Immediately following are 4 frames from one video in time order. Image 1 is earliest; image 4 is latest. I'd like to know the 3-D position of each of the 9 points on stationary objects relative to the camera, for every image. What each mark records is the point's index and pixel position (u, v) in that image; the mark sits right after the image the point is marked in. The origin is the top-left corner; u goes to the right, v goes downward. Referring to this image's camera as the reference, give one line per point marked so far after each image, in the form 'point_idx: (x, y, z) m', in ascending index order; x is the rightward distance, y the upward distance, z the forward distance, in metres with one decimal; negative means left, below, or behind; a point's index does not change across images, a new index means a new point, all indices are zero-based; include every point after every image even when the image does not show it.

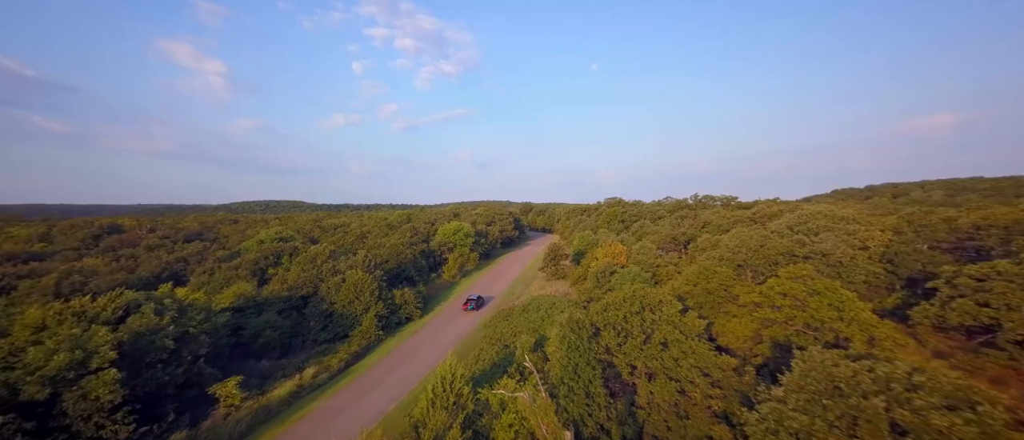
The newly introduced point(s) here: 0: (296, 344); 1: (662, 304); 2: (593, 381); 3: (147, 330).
0: (-10.1, -5.8, +18.2) m
1: (+4.2, -2.3, +10.7) m
2: (+1.9, -3.8, +9.1) m
3: (-10.7, -3.2, +11.4) m
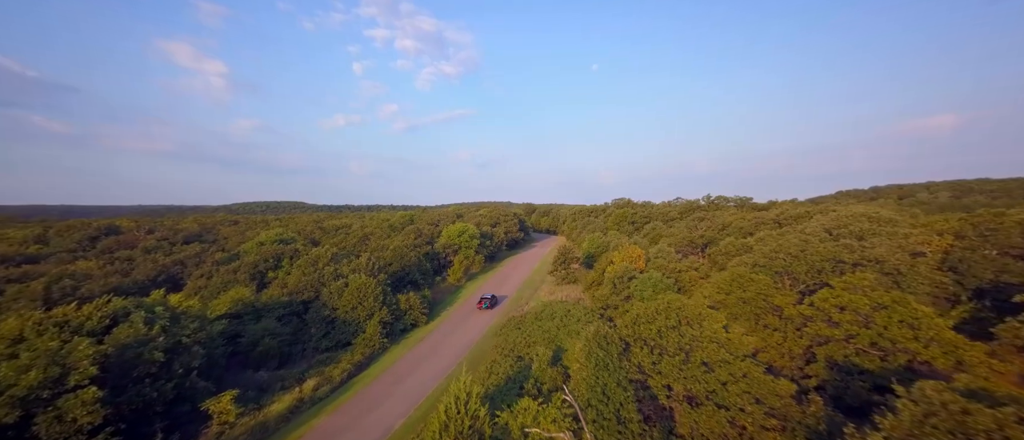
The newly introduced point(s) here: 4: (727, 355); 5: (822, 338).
0: (-9.5, -5.9, +17.2) m
1: (+4.7, -2.4, +9.6) m
2: (+2.4, -3.8, +8.1) m
3: (-10.2, -3.3, +10.5) m
4: (+4.5, -2.8, +8.2) m
5: (+6.9, -2.7, +8.8) m
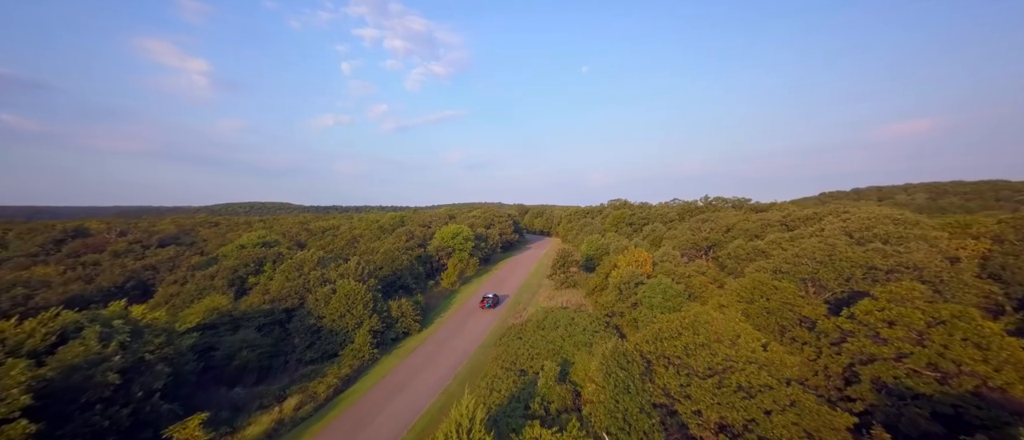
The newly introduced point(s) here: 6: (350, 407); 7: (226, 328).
0: (-9.5, -5.9, +15.9) m
1: (+4.9, -2.5, +8.6) m
2: (+2.5, -3.9, +7.1) m
3: (-10.0, -3.3, +9.1) m
4: (+4.7, -2.9, +7.2) m
5: (+7.1, -2.7, +7.8) m
6: (-5.7, -6.5, +13.7) m
7: (-11.6, -4.4, +15.9) m
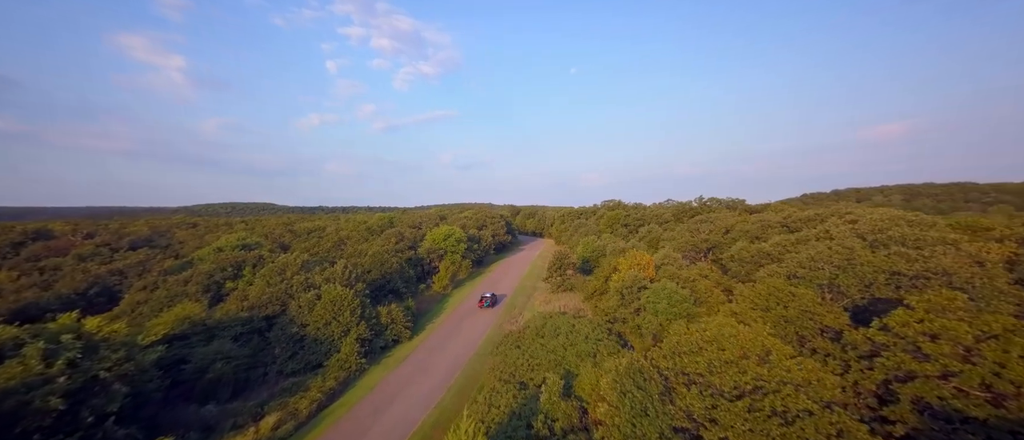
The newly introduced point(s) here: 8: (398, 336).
0: (-9.7, -6.0, +14.7) m
1: (+4.9, -2.5, +7.9) m
2: (+2.7, -3.9, +6.2) m
3: (-10.0, -3.4, +7.9) m
4: (+4.8, -2.9, +6.4) m
5: (+7.2, -2.8, +7.1) m
6: (-5.7, -6.6, +12.6) m
7: (-11.7, -4.4, +14.6) m
8: (-5.7, -5.7, +19.1) m
